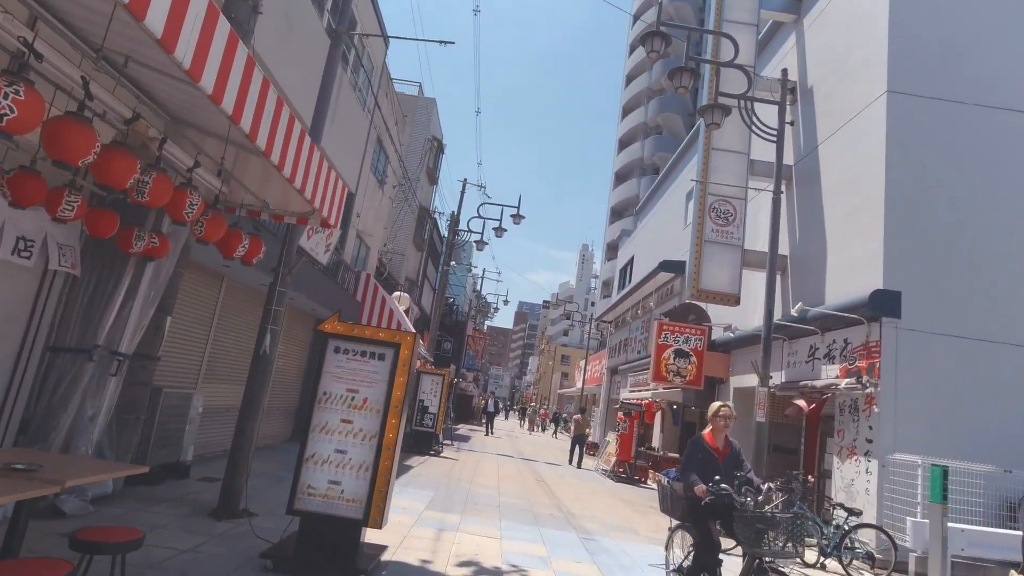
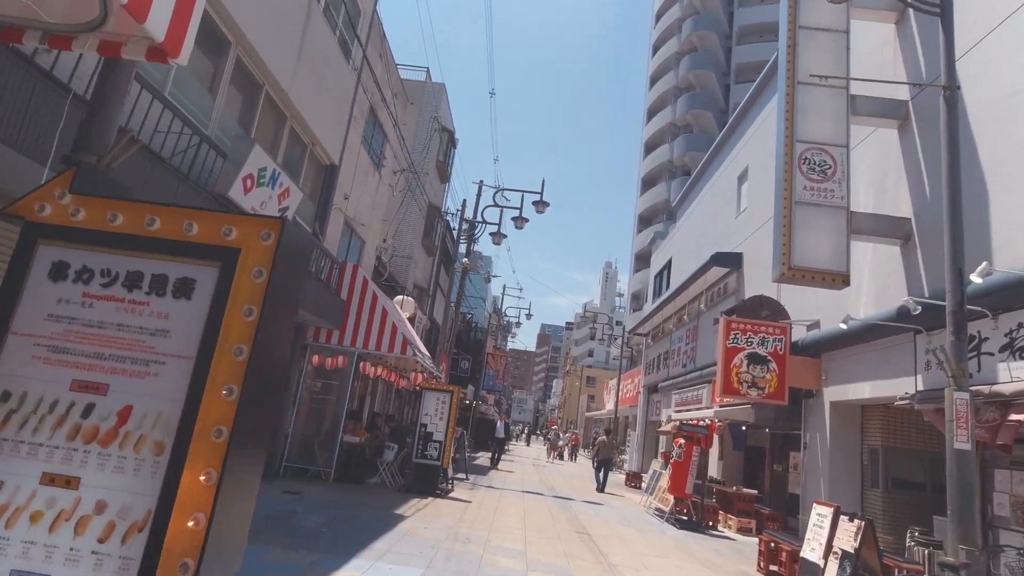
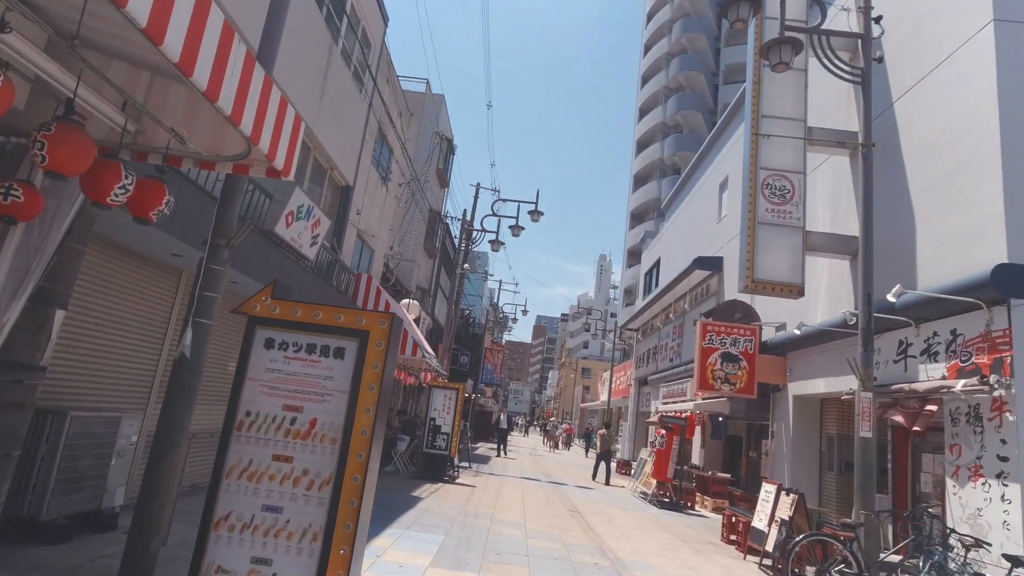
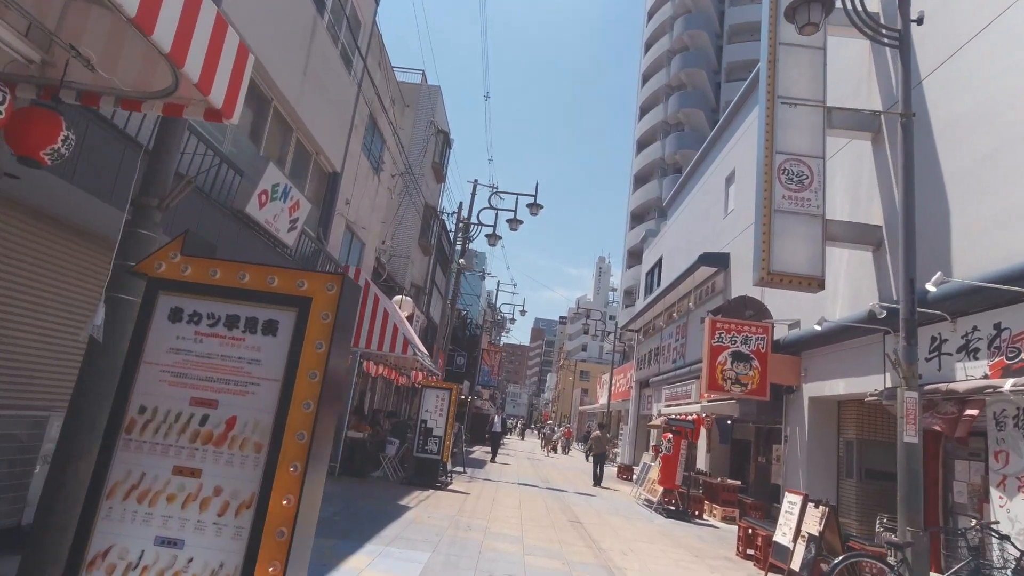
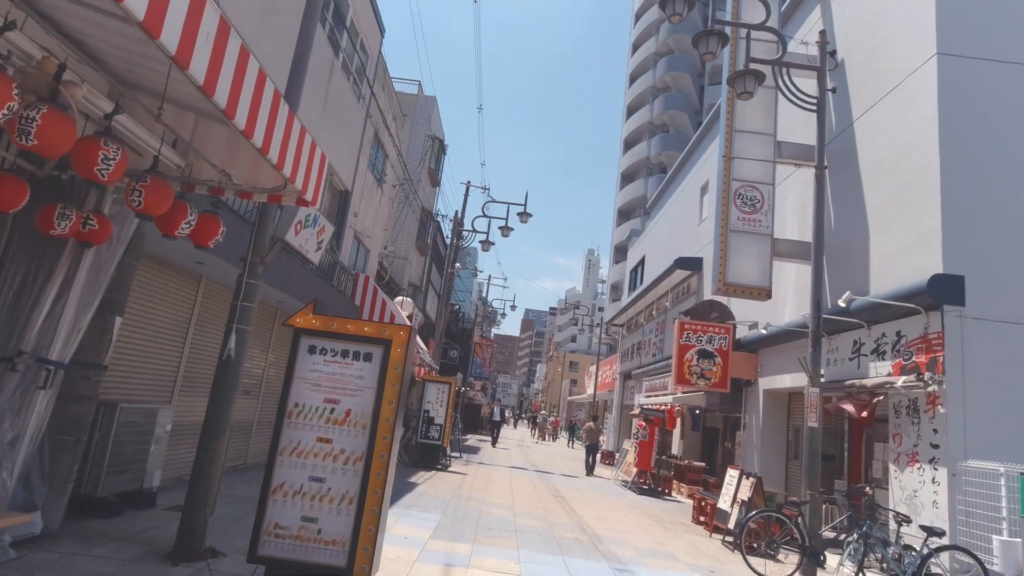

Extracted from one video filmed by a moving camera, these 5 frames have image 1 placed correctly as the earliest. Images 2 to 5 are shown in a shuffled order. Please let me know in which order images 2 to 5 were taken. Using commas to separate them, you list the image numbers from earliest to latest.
5, 3, 4, 2
